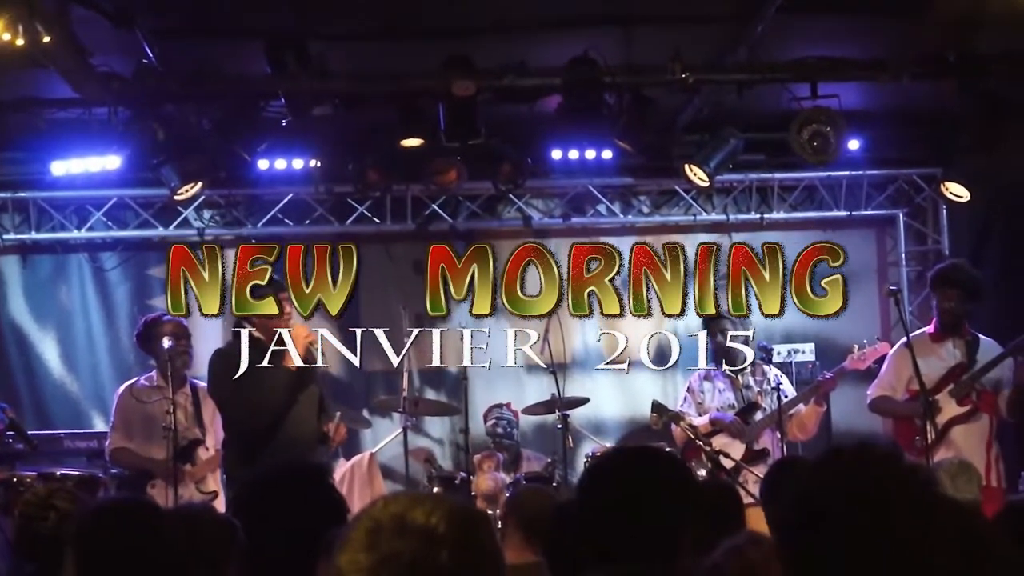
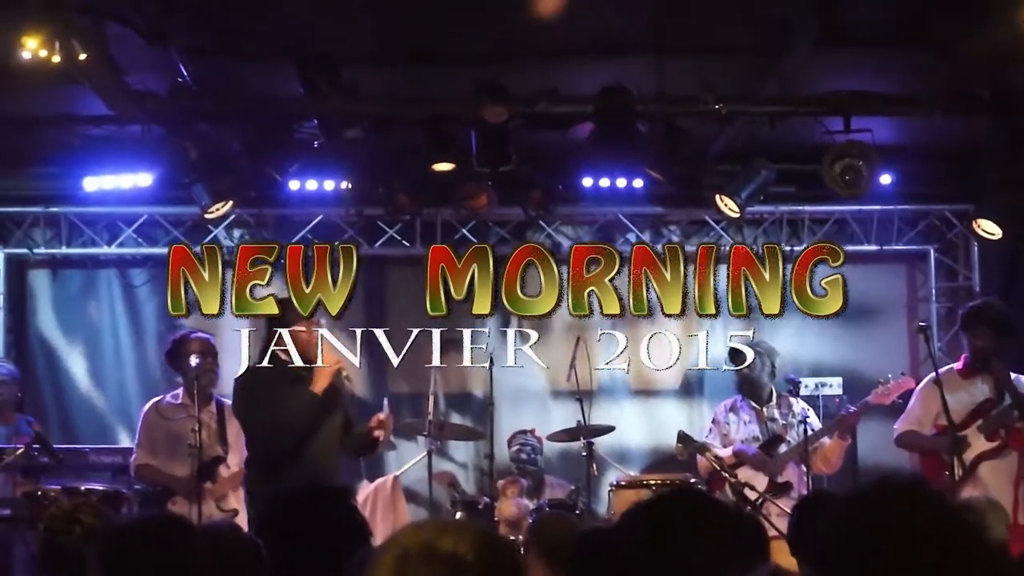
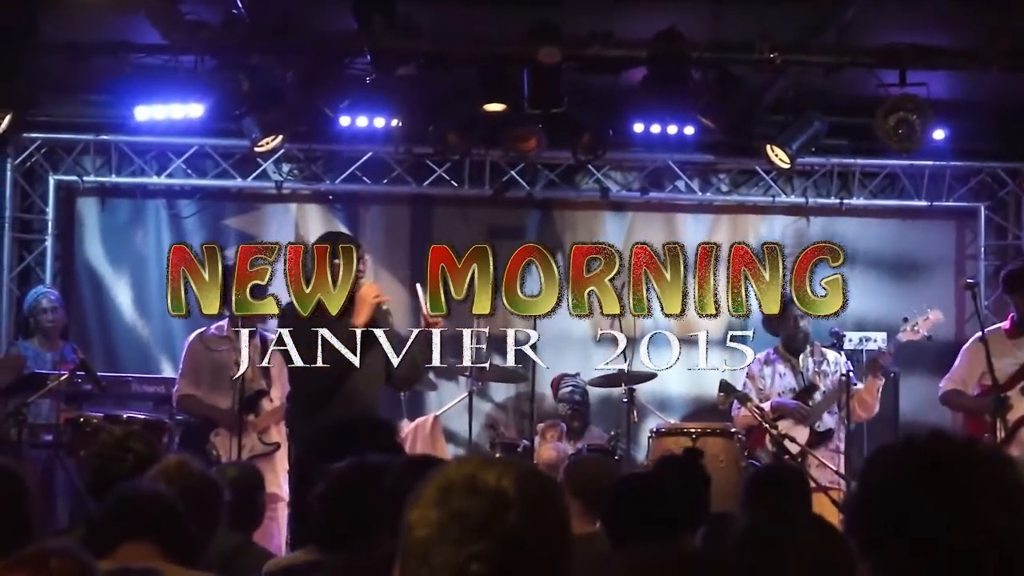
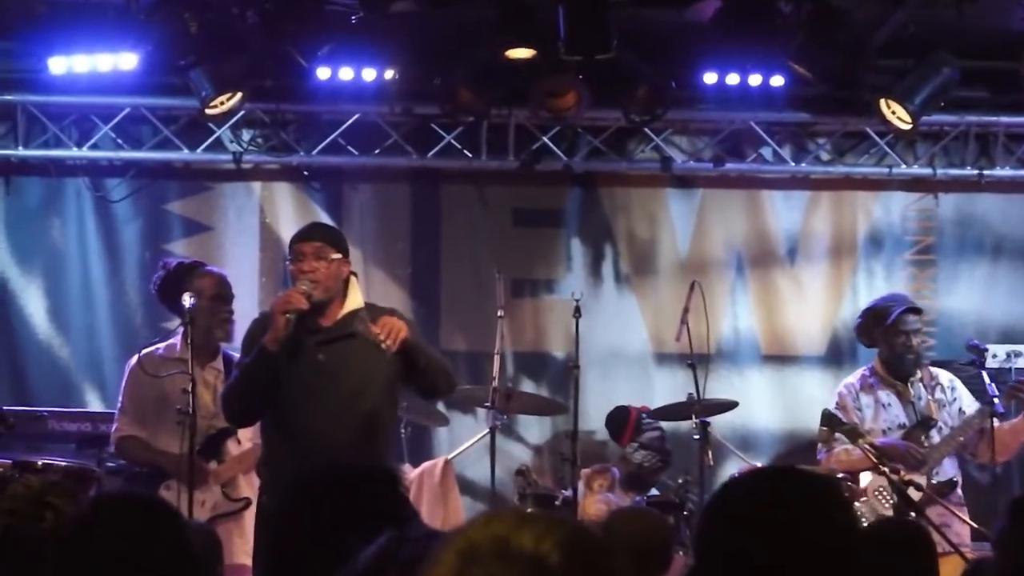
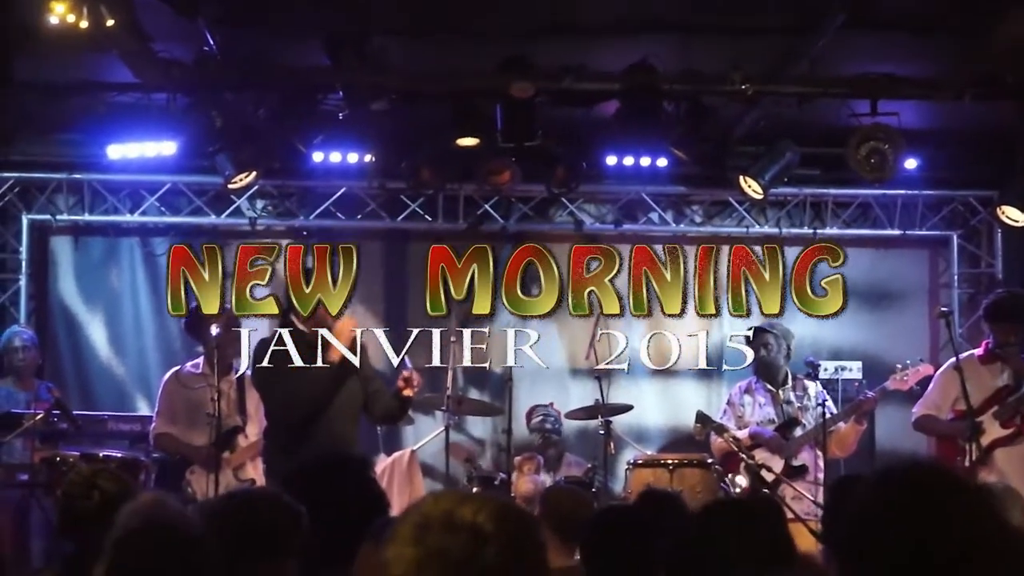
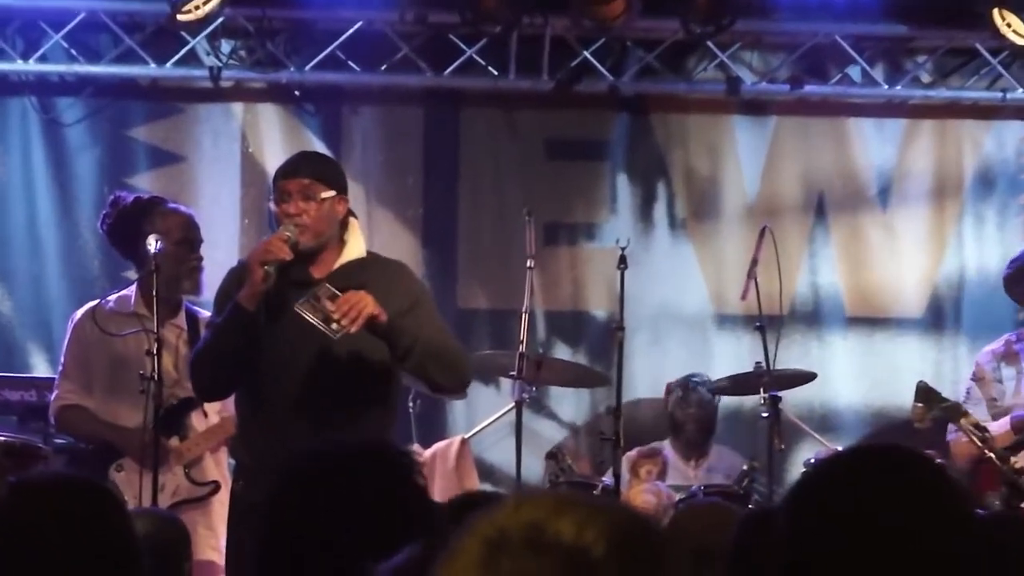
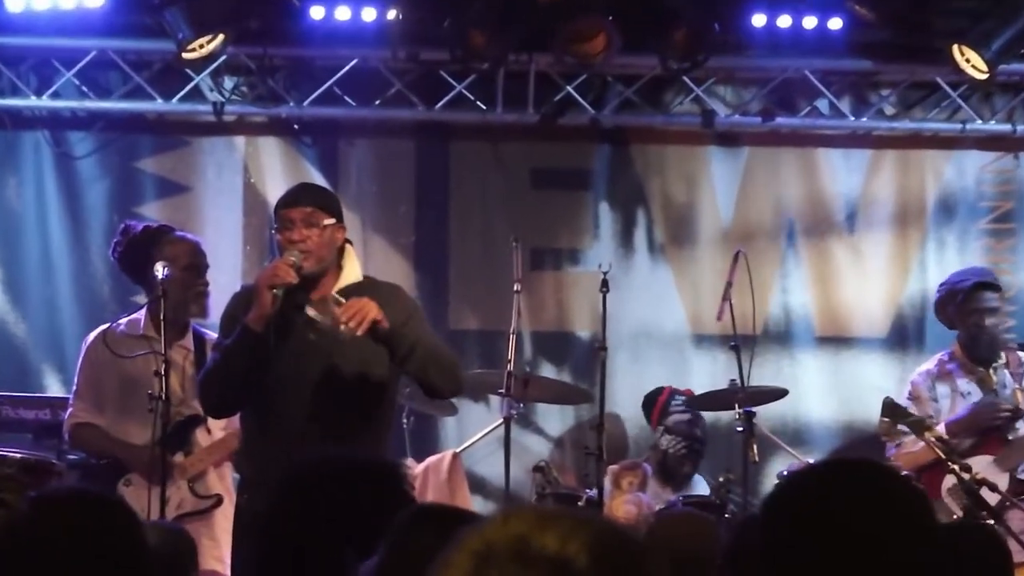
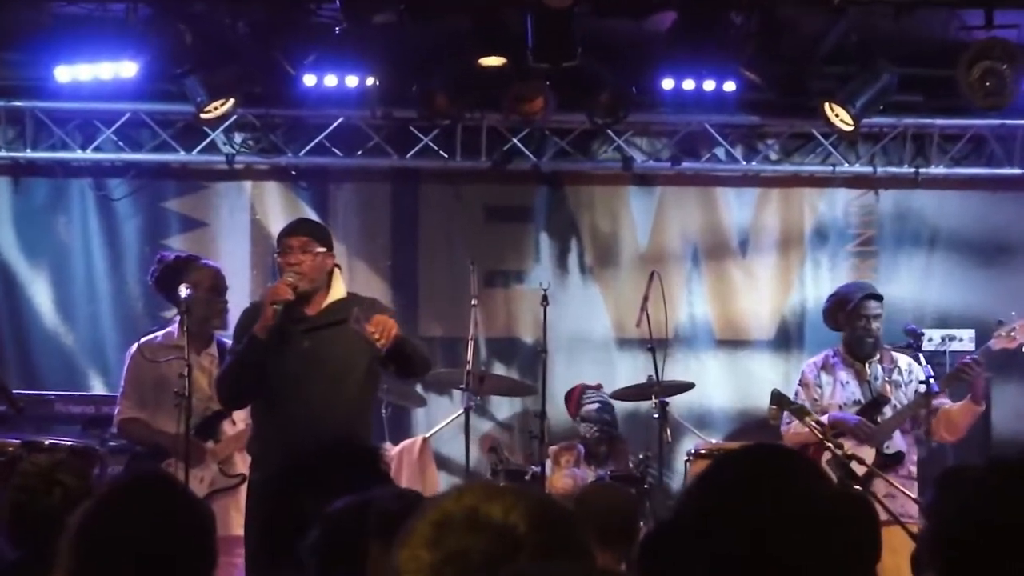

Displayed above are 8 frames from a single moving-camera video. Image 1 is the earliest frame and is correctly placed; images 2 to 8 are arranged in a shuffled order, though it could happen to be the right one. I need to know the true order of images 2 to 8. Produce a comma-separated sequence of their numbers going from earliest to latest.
2, 5, 3, 8, 4, 7, 6
